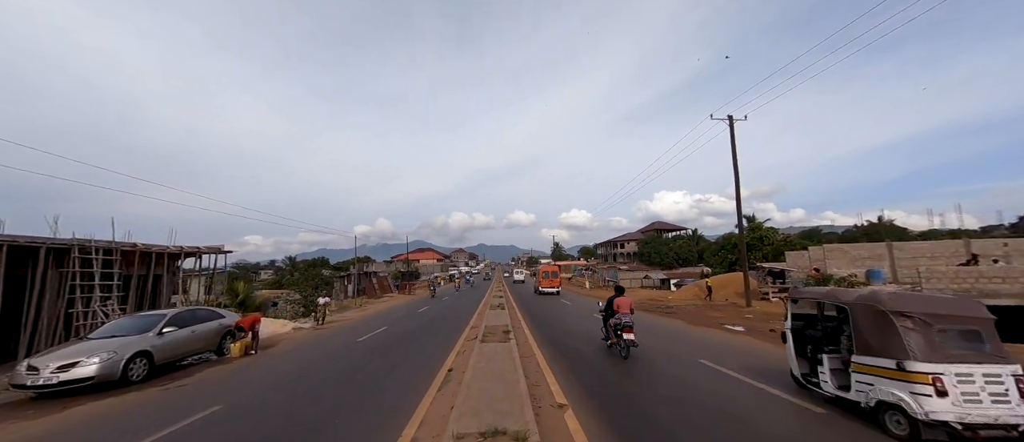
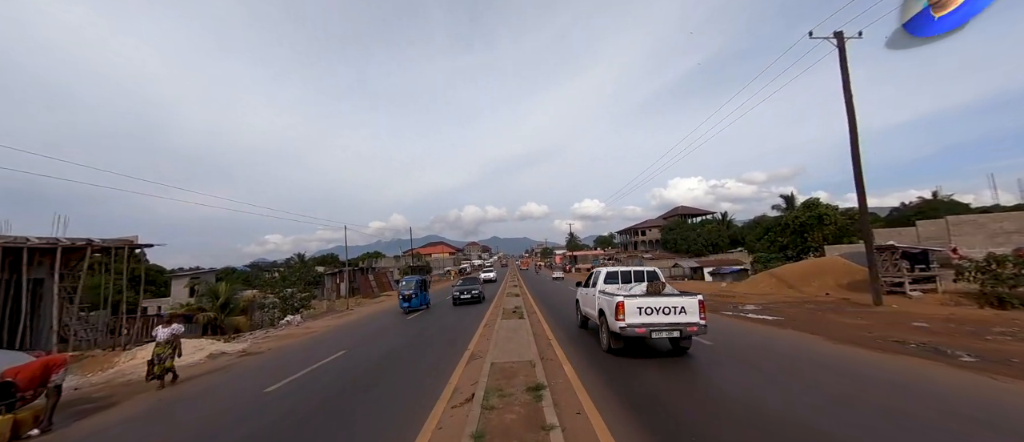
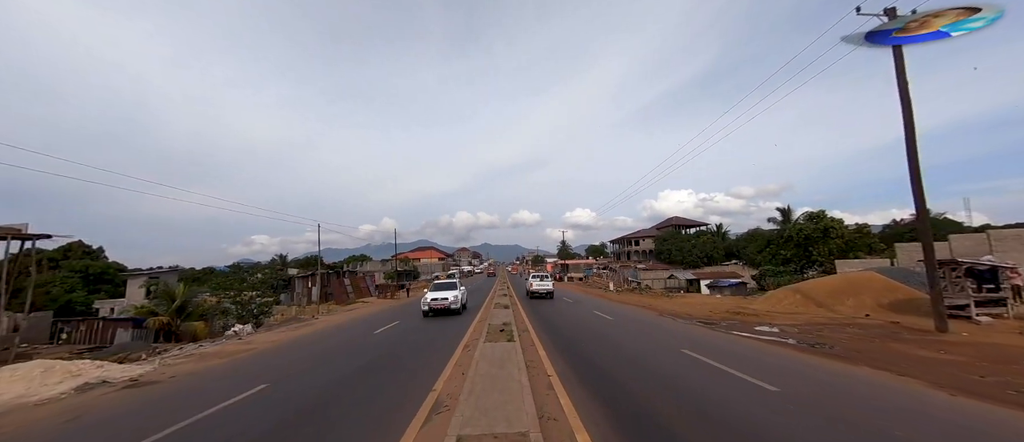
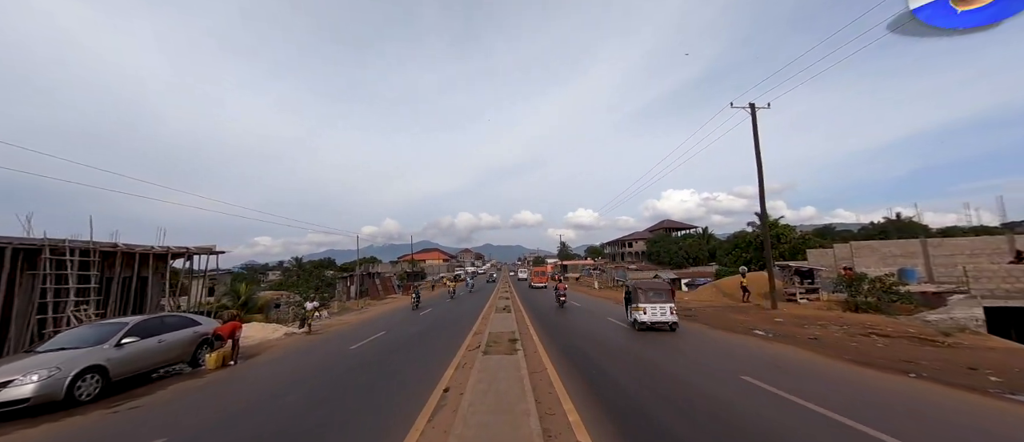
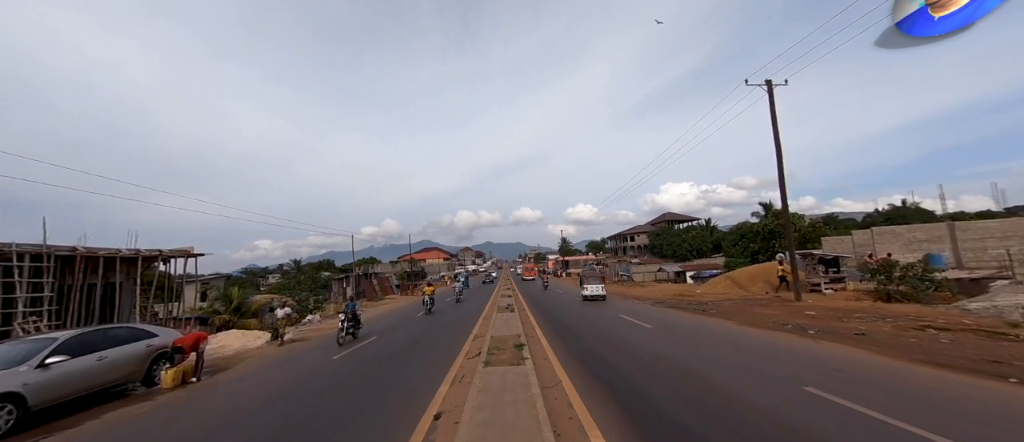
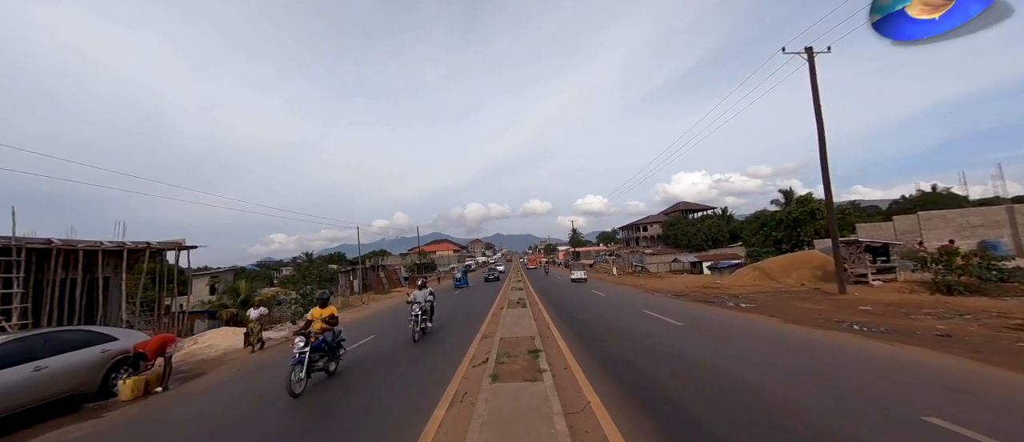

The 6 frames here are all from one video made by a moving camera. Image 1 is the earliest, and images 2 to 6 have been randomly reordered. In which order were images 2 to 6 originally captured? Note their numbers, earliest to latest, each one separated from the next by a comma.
4, 5, 6, 2, 3
